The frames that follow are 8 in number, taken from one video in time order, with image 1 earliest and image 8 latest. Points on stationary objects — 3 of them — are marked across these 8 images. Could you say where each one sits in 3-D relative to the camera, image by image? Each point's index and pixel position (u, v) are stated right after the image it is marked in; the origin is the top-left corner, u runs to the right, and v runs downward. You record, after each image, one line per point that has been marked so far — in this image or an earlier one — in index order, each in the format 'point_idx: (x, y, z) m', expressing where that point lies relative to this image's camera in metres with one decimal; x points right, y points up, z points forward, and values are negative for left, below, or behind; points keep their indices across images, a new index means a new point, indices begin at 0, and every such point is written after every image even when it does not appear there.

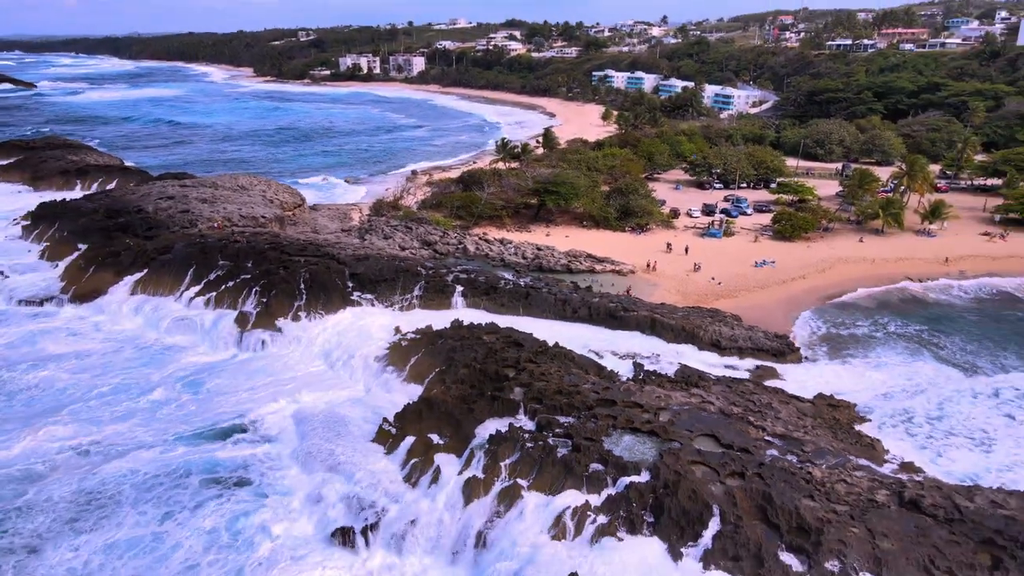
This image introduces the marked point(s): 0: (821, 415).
0: (+6.9, -2.8, +16.3) m
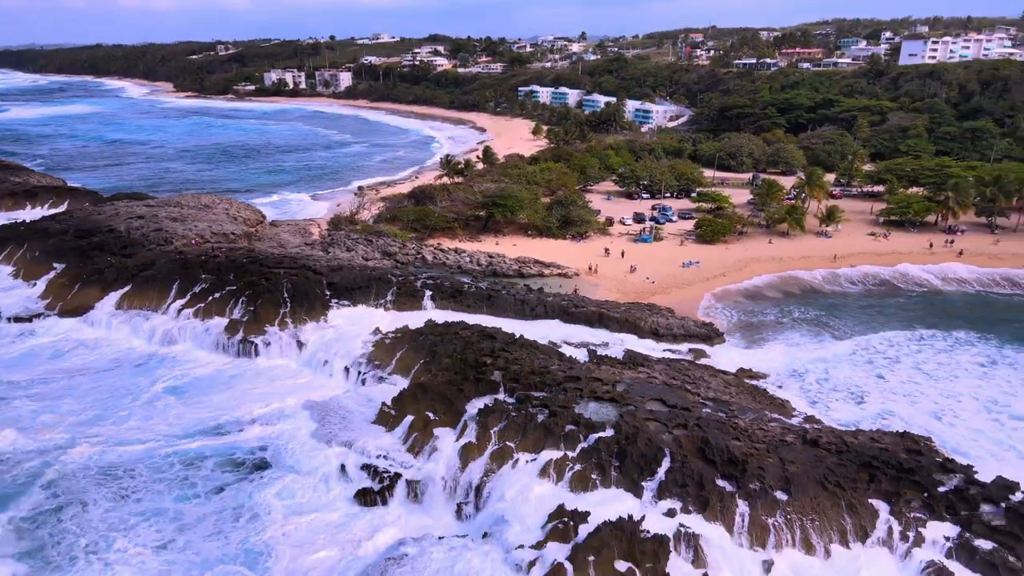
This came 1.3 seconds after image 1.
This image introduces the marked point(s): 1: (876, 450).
0: (+6.3, -2.6, +20.0) m
1: (+7.9, -3.5, +15.9) m
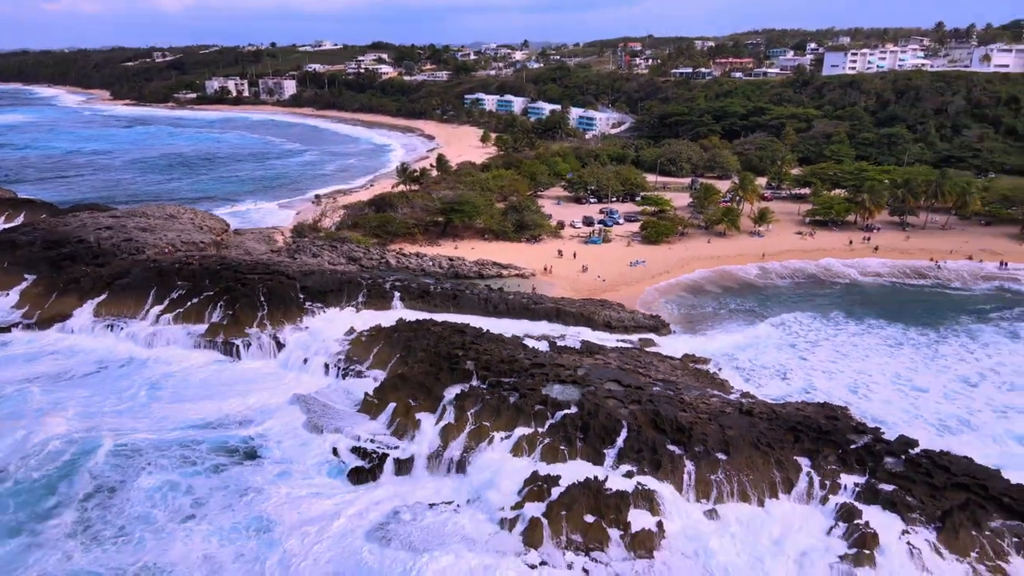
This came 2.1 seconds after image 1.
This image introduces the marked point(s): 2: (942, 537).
0: (+5.4, -2.4, +22.5) m
1: (+7.3, -3.3, +18.6) m
2: (+8.6, -5.0, +14.6) m
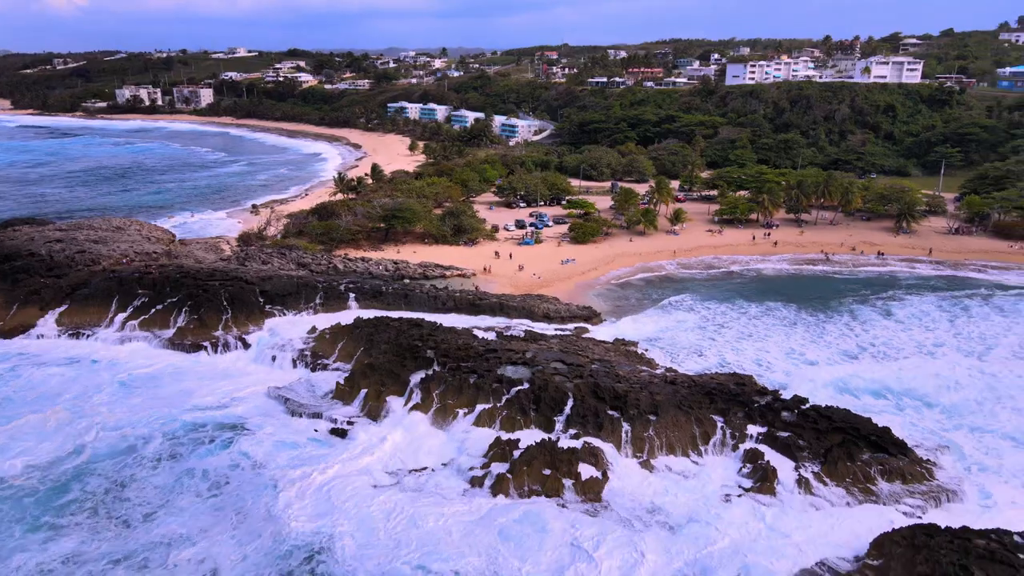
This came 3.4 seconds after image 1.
0: (+3.7, -2.1, +25.8) m
1: (+6.1, -2.9, +22.1) m
2: (+7.9, -4.5, +18.3) m
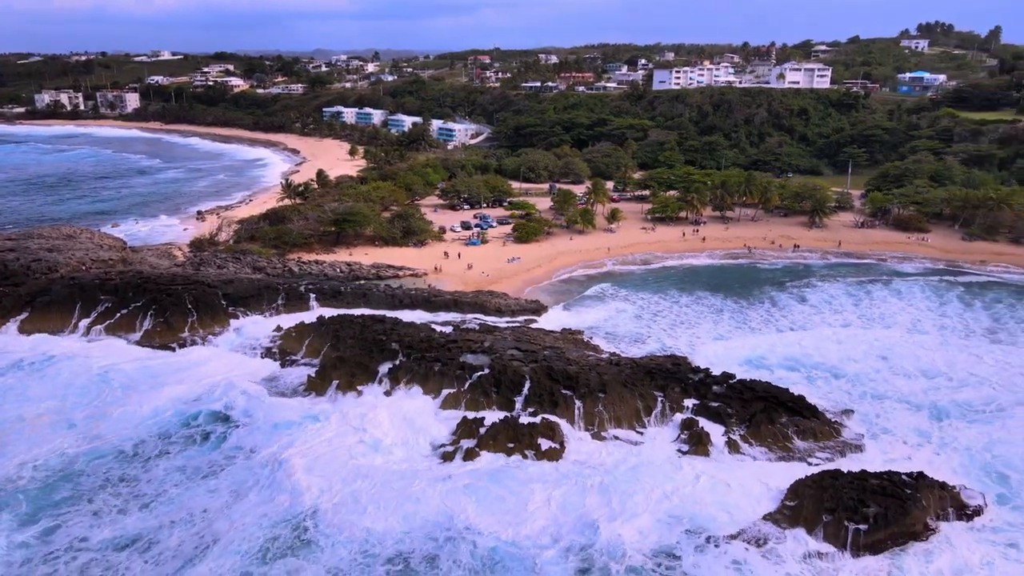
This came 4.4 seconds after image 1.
0: (+2.1, -1.9, +28.3) m
1: (+4.8, -2.6, +24.8) m
2: (+6.9, -4.2, +21.2) m
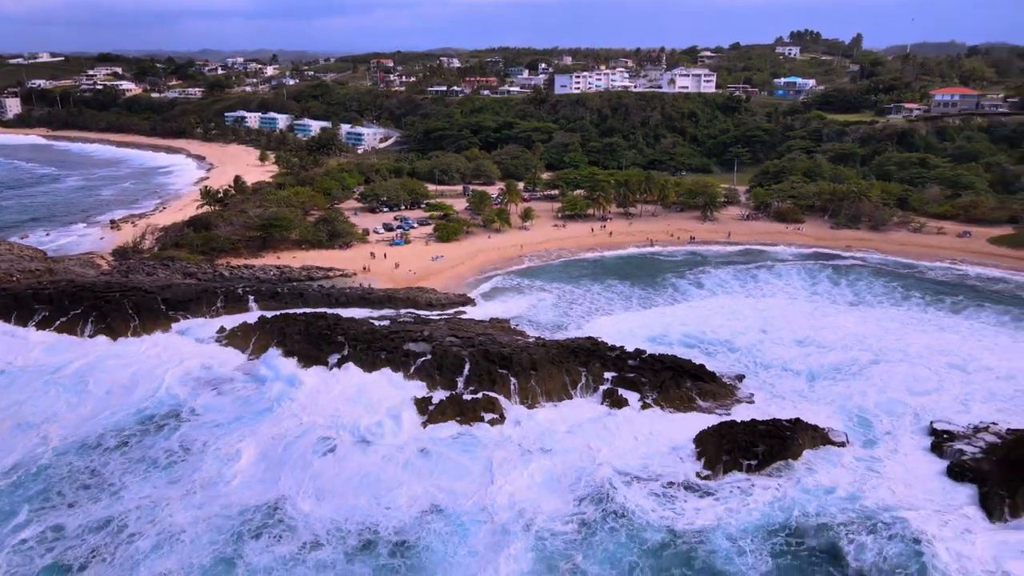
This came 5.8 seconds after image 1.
0: (-0.8, -1.5, +31.1) m
1: (+2.4, -2.2, +28.0) m
2: (+5.1, -3.6, +24.7) m
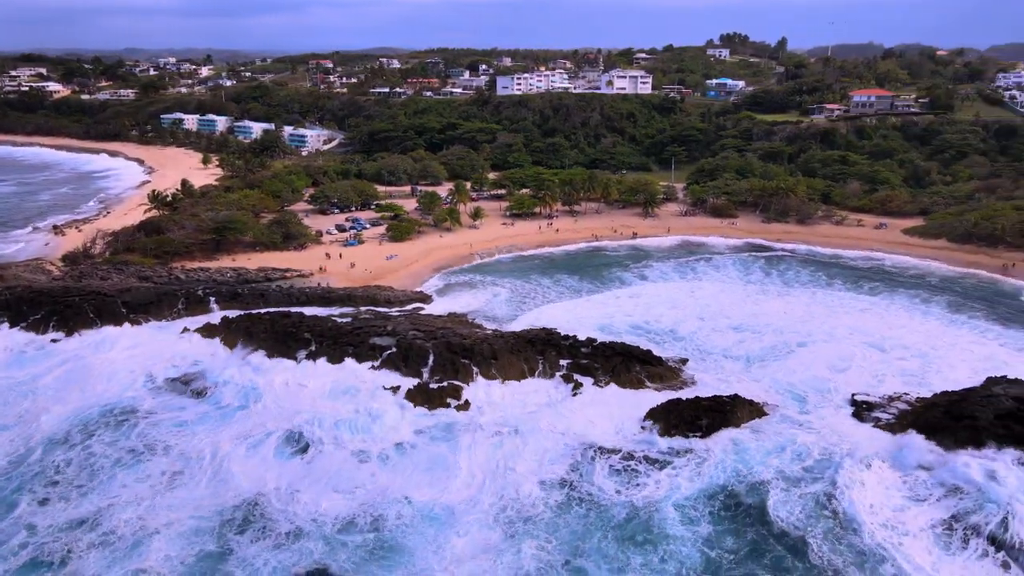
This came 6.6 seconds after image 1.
0: (-2.6, -1.4, +32.7) m
1: (+0.8, -1.9, +29.8) m
2: (+3.7, -3.3, +26.8) m
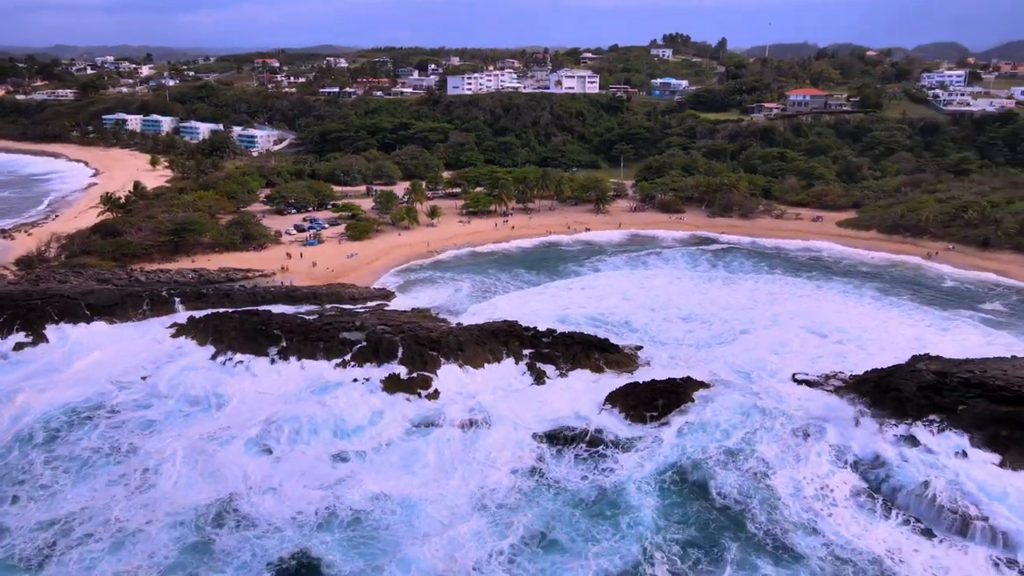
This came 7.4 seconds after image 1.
0: (-4.4, -1.2, +33.8) m
1: (-0.7, -1.7, +31.2) m
2: (+2.4, -3.0, +28.4) m
